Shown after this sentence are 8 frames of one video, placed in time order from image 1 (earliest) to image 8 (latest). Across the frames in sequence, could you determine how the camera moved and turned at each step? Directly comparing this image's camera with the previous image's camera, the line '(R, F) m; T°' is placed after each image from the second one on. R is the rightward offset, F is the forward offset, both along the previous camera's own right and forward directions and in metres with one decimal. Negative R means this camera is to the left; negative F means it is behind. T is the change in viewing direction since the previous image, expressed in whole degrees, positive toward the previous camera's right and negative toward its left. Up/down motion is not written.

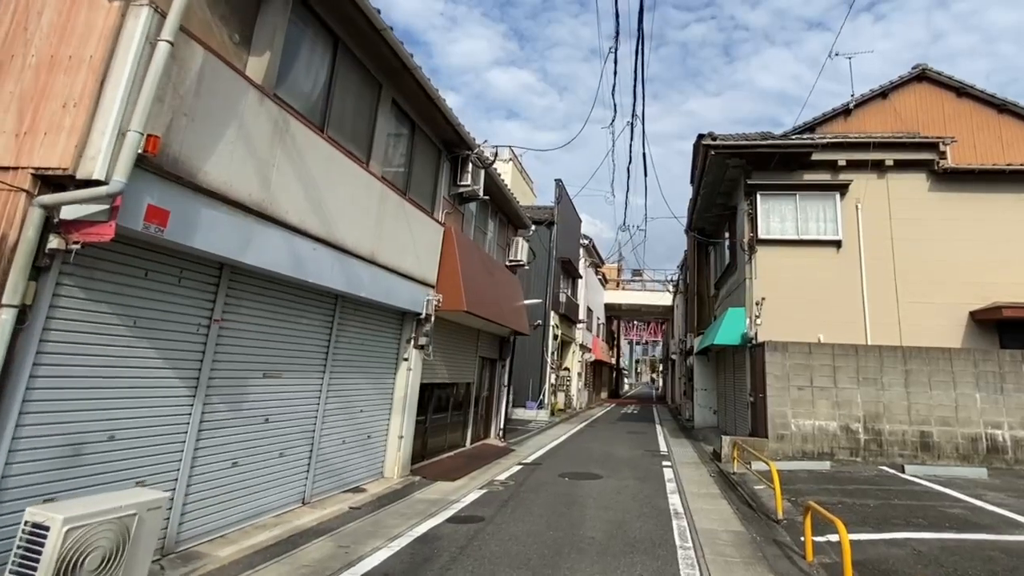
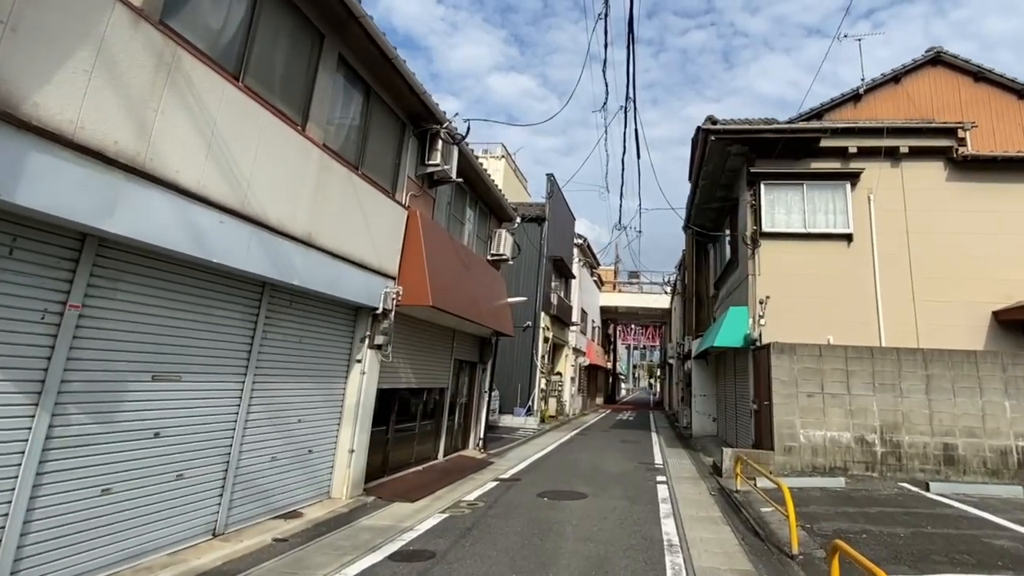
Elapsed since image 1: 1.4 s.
(+0.3, +1.0) m; 0°
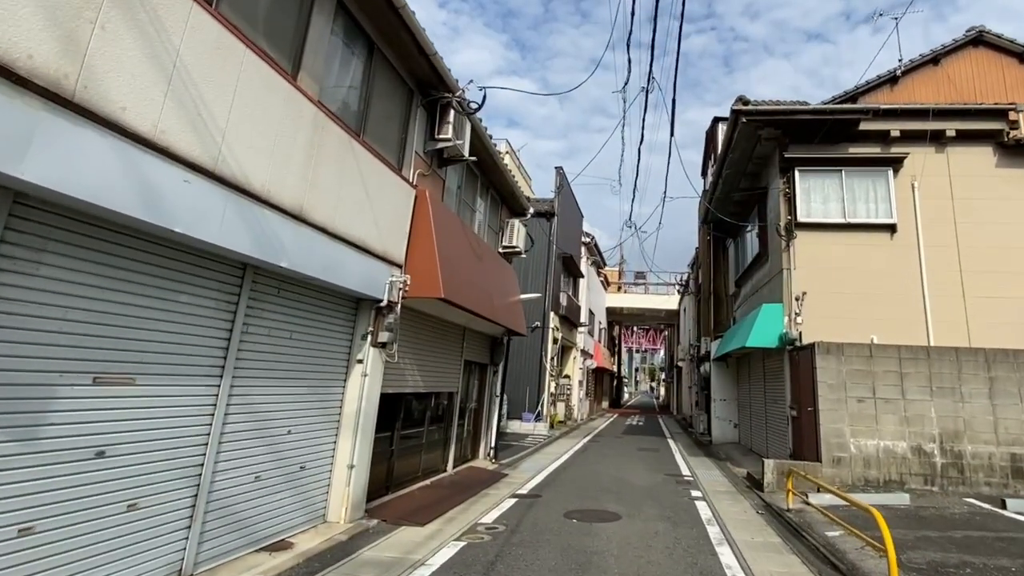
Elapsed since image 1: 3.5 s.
(-0.3, +0.9) m; 0°
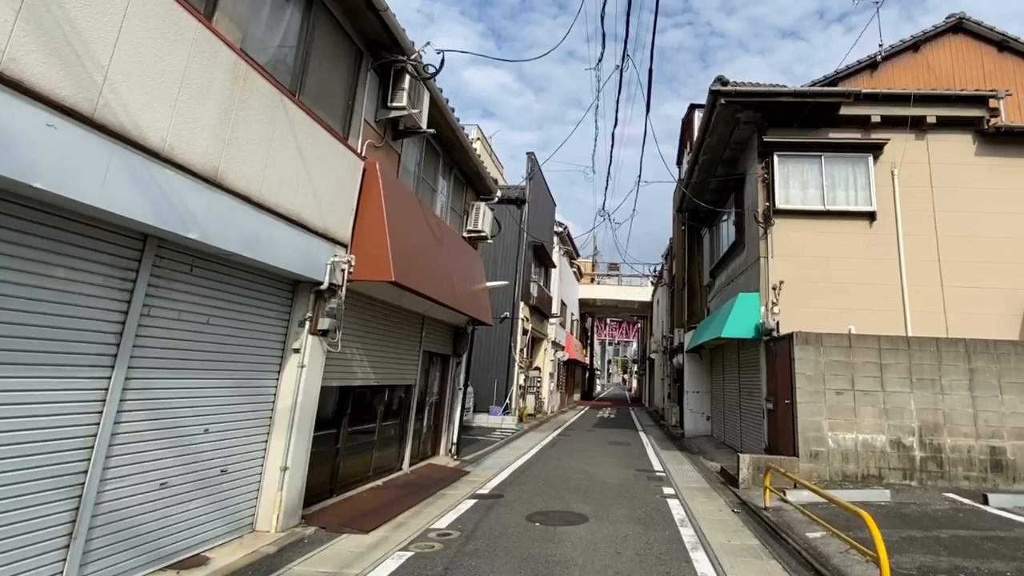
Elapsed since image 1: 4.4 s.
(+0.2, +0.5) m; +2°
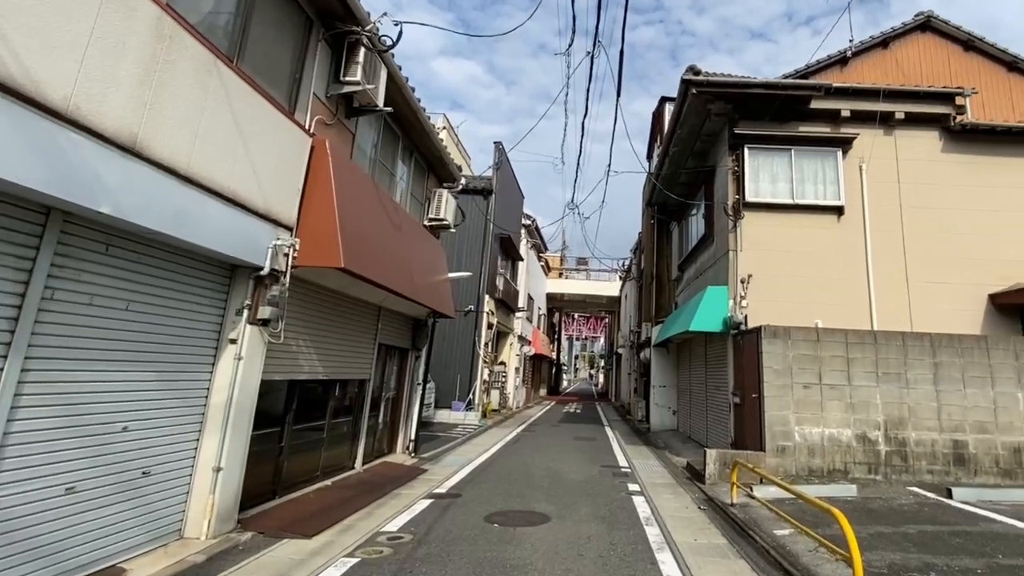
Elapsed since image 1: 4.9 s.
(+0.1, +0.3) m; +3°
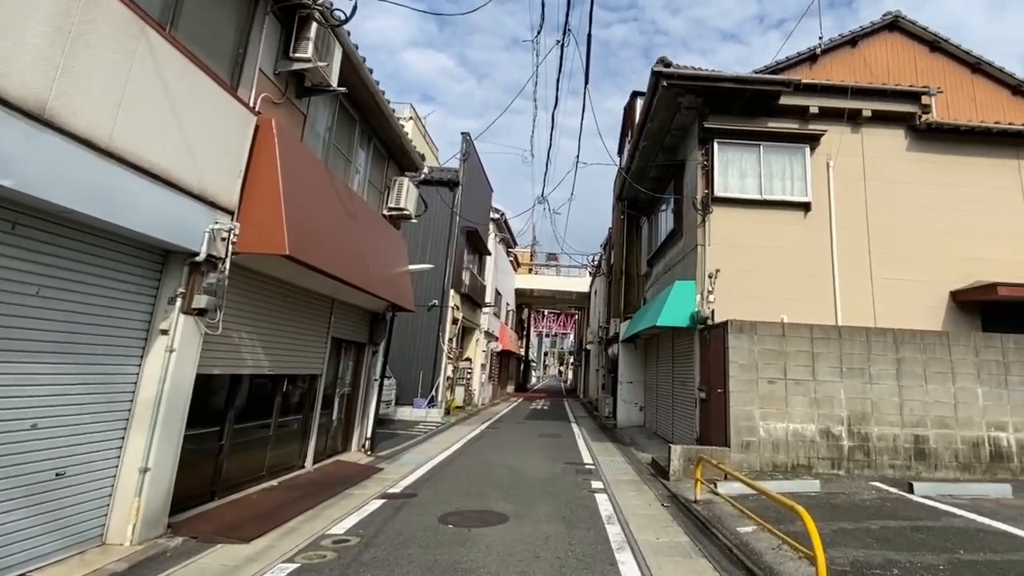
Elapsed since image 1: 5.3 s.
(+0.1, +0.2) m; +3°
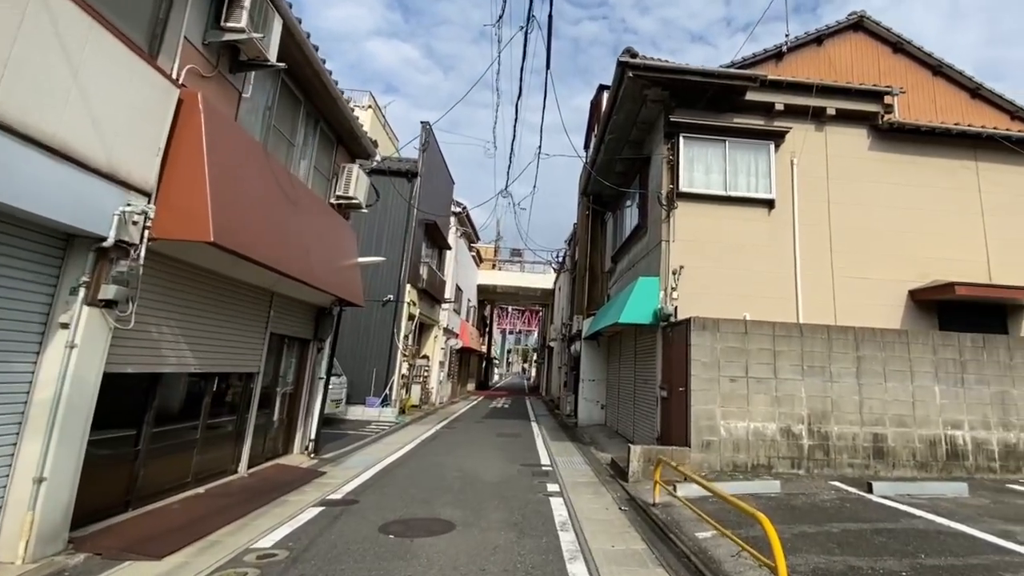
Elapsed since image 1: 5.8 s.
(+0.2, +0.3) m; +3°
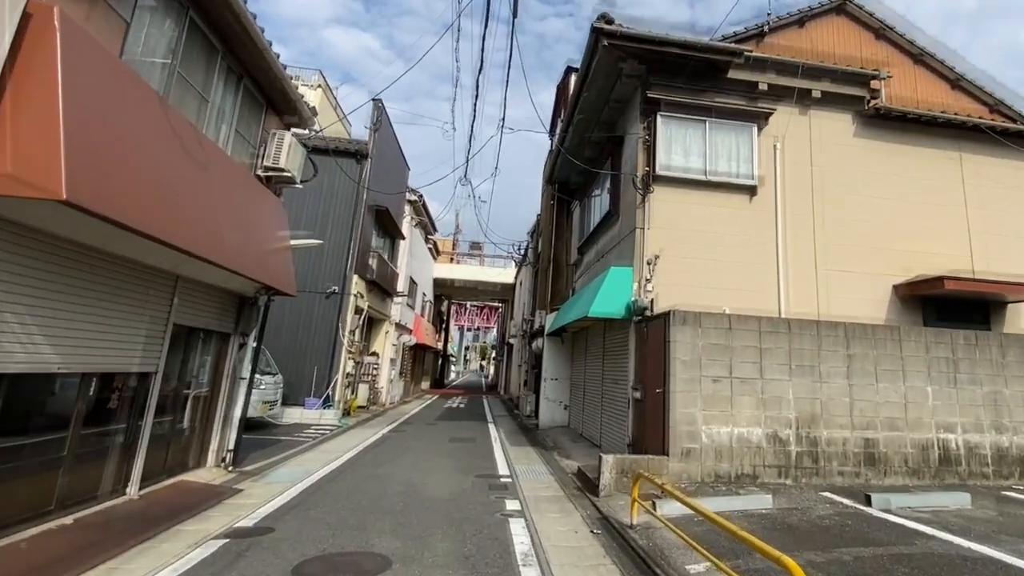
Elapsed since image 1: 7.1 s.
(+0.1, +0.9) m; +4°
